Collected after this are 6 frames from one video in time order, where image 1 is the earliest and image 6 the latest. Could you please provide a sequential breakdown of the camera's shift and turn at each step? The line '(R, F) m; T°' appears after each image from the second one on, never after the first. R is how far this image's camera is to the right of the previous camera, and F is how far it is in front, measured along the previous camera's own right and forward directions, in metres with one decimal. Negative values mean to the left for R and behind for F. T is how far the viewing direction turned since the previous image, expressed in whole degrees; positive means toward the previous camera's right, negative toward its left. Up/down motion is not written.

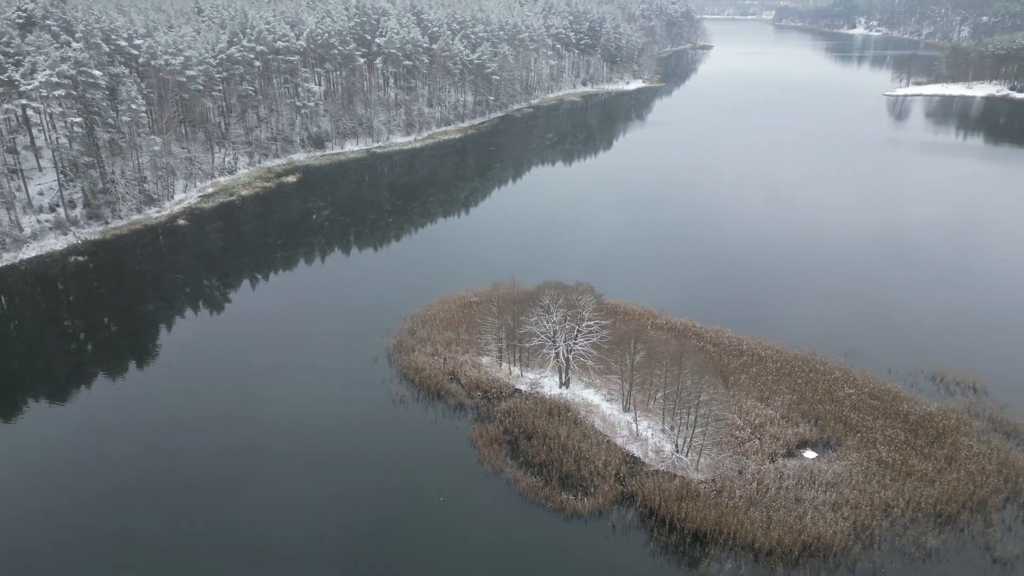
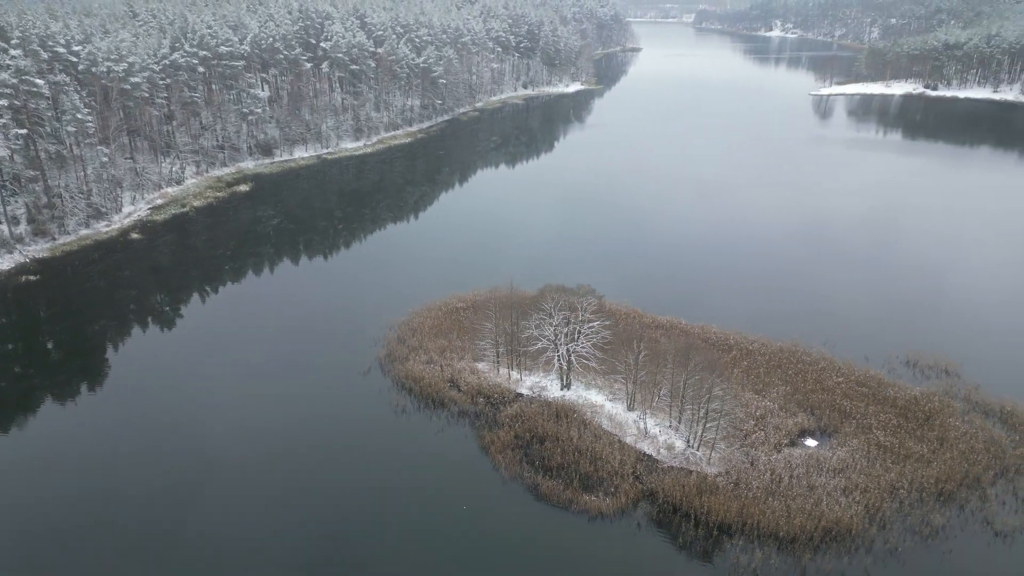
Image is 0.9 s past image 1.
(-2.1, +0.1) m; +5°
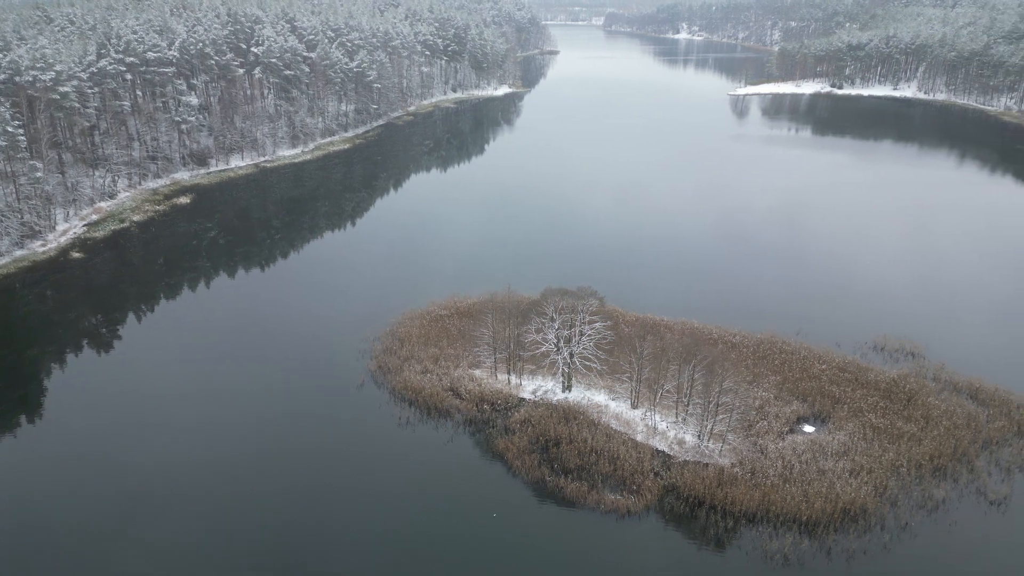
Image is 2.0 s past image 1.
(-2.6, +0.2) m; +6°
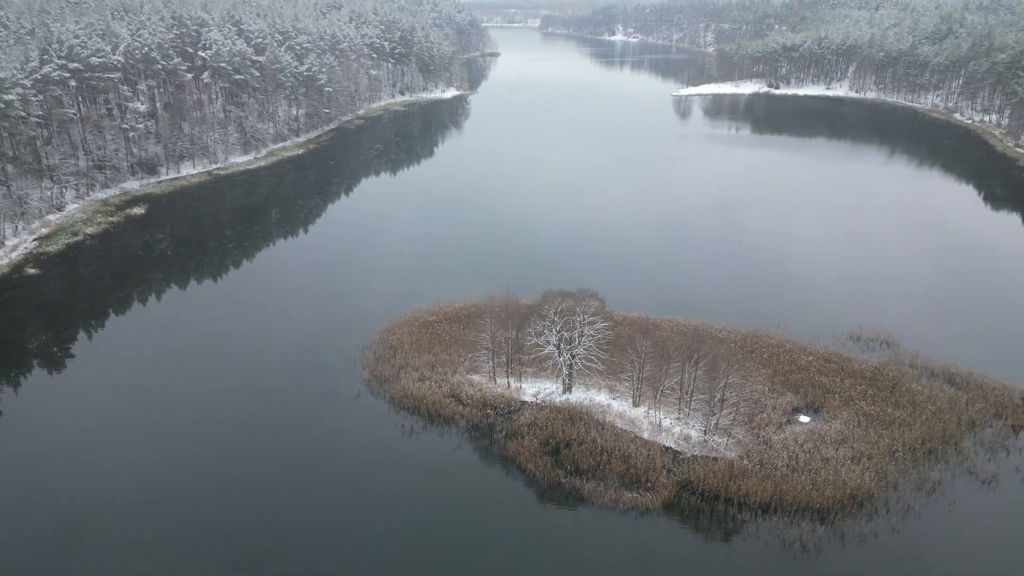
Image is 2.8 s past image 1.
(-1.9, +0.1) m; +5°
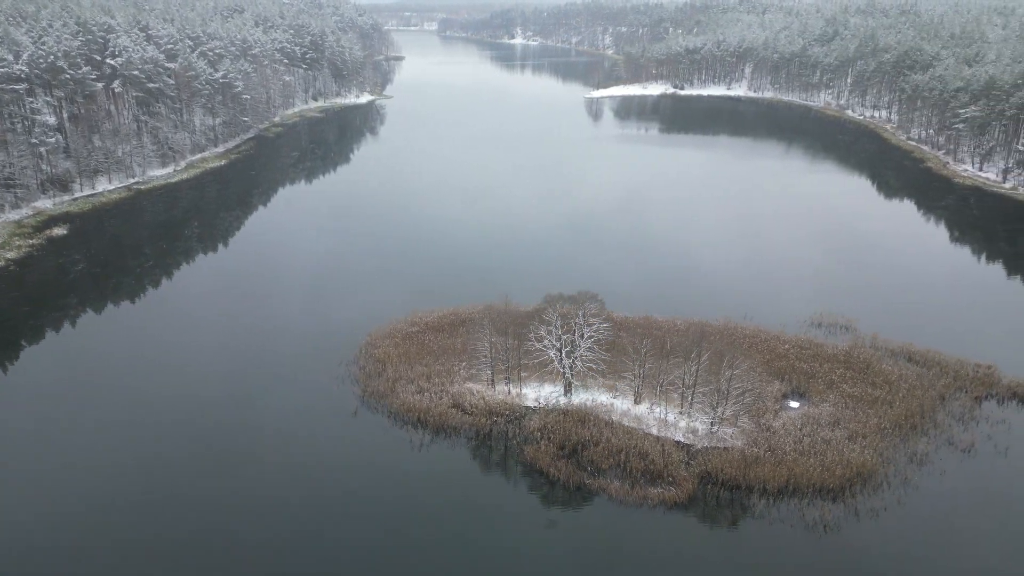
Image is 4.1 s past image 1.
(-3.0, +0.2) m; +7°
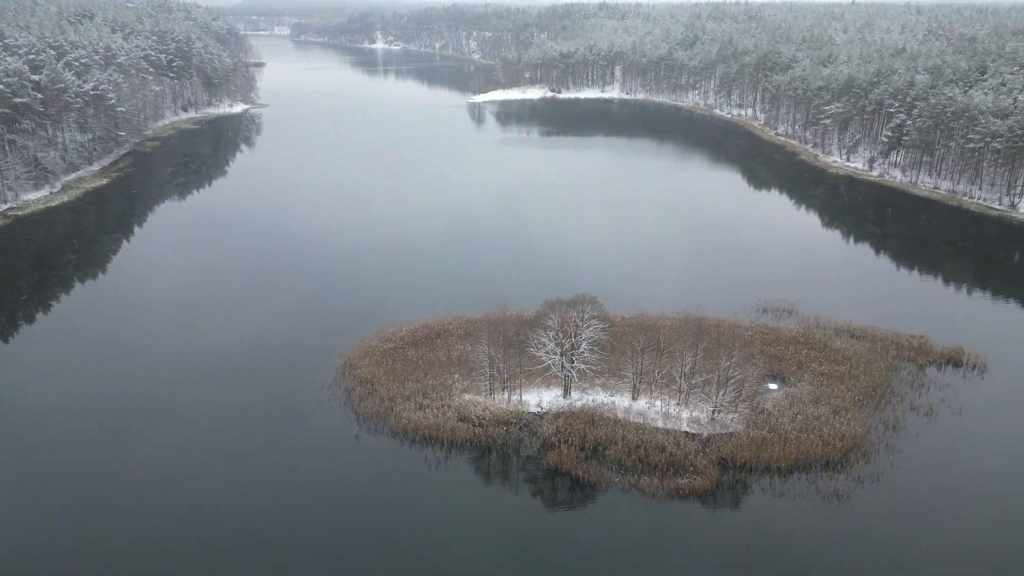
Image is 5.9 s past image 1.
(-4.2, +0.4) m; +10°
